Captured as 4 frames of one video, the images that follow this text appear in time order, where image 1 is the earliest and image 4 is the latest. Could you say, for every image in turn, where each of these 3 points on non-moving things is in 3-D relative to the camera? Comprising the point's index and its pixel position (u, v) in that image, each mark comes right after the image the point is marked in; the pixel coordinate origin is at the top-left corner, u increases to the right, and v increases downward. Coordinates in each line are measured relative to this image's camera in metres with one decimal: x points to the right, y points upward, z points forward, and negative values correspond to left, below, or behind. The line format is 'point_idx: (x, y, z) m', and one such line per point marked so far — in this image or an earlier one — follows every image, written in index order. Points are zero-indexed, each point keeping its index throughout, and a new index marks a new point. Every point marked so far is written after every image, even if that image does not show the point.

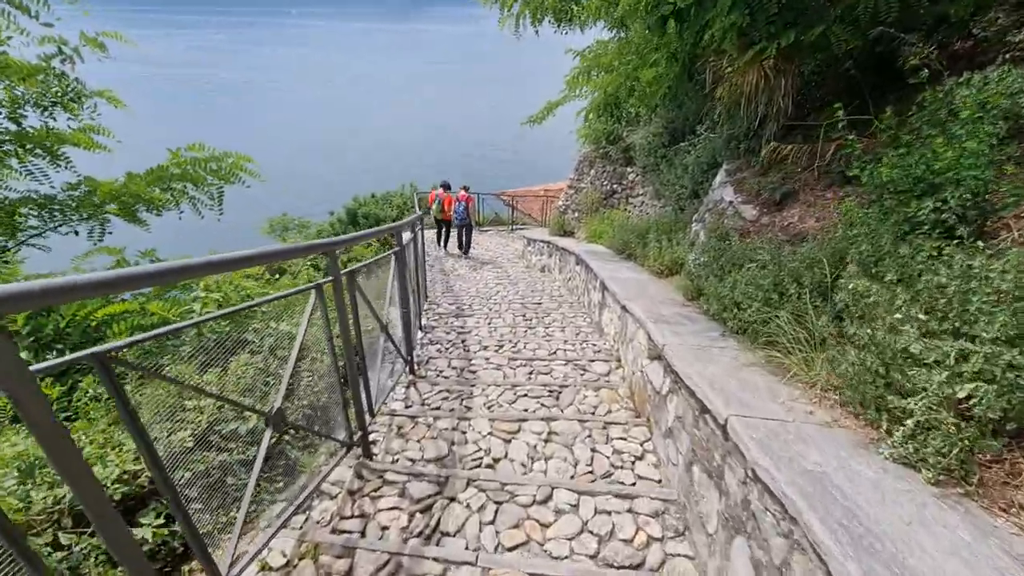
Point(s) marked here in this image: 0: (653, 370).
0: (+0.7, -0.4, +2.5) m
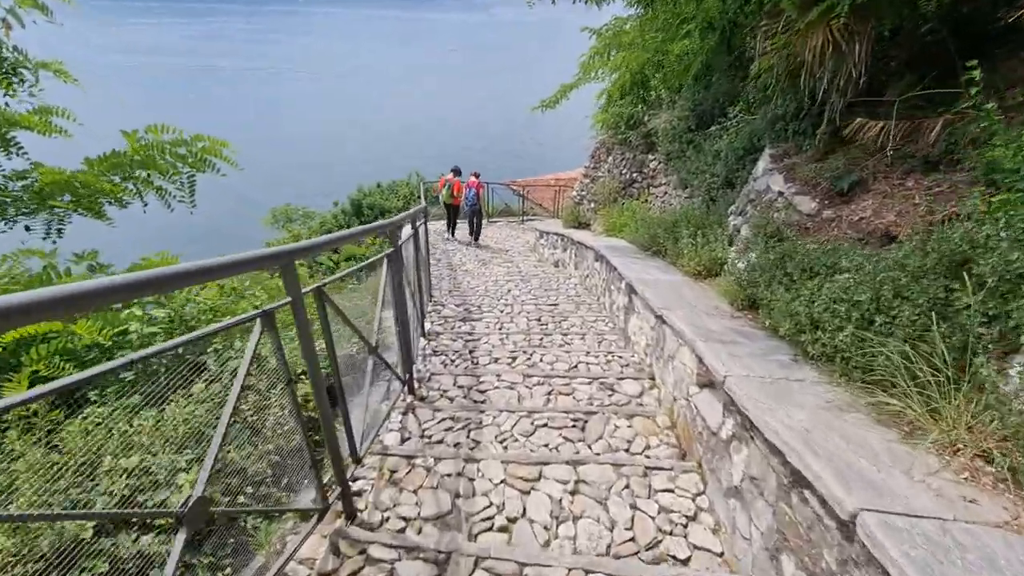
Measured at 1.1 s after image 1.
0: (+0.8, -0.5, +2.0) m
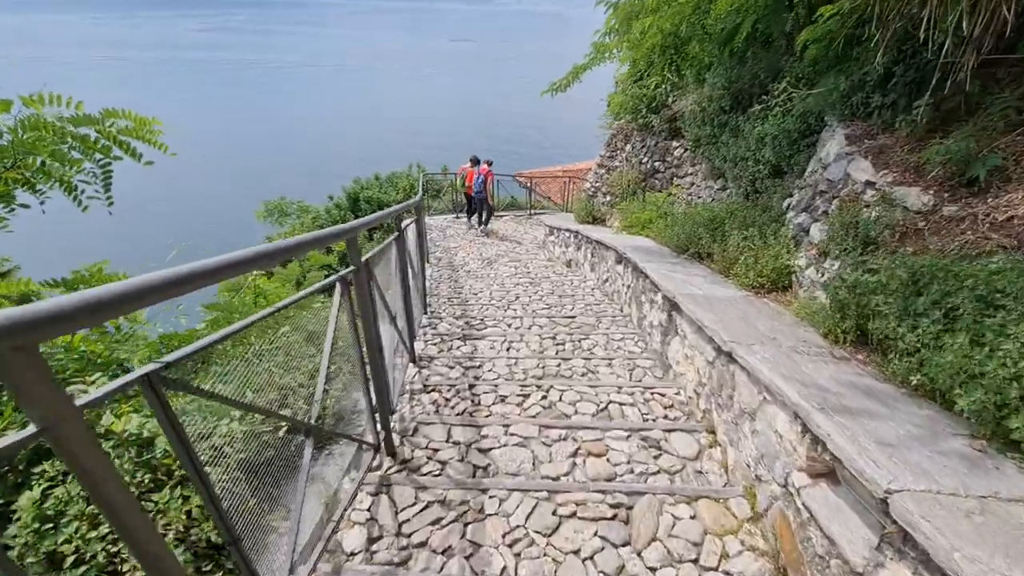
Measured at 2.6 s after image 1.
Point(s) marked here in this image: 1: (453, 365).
0: (+0.8, -0.6, +1.3) m
1: (-0.4, -0.5, +3.0) m
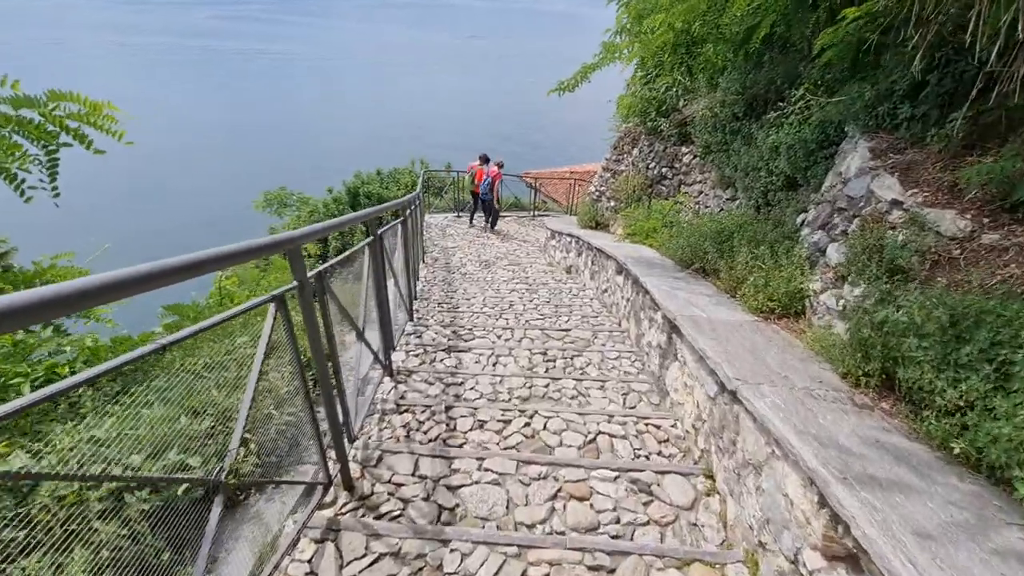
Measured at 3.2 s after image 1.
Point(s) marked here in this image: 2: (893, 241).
0: (+0.7, -0.7, +1.0) m
1: (-0.4, -0.5, +2.8) m
2: (+1.6, +0.2, +2.1) m
